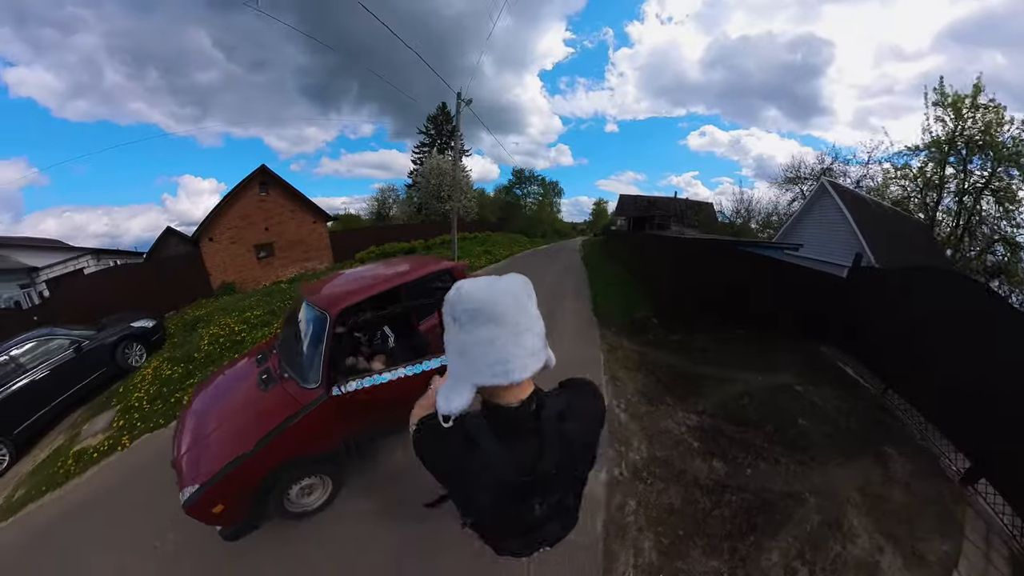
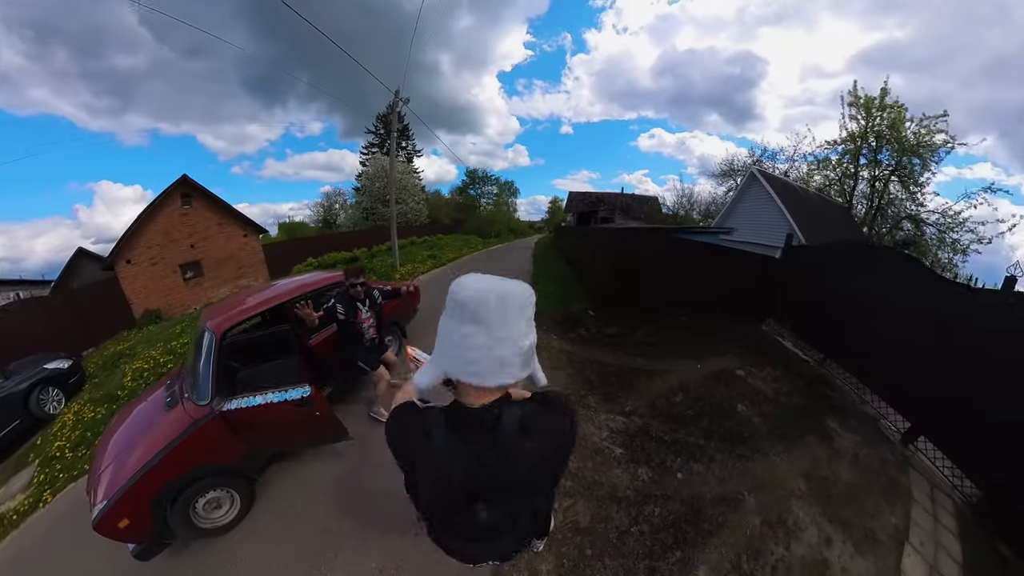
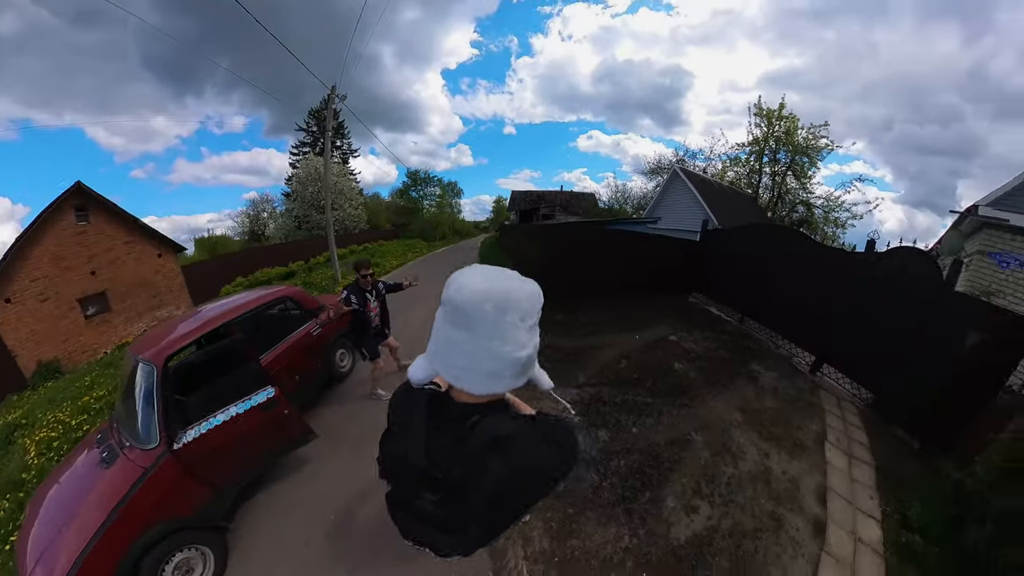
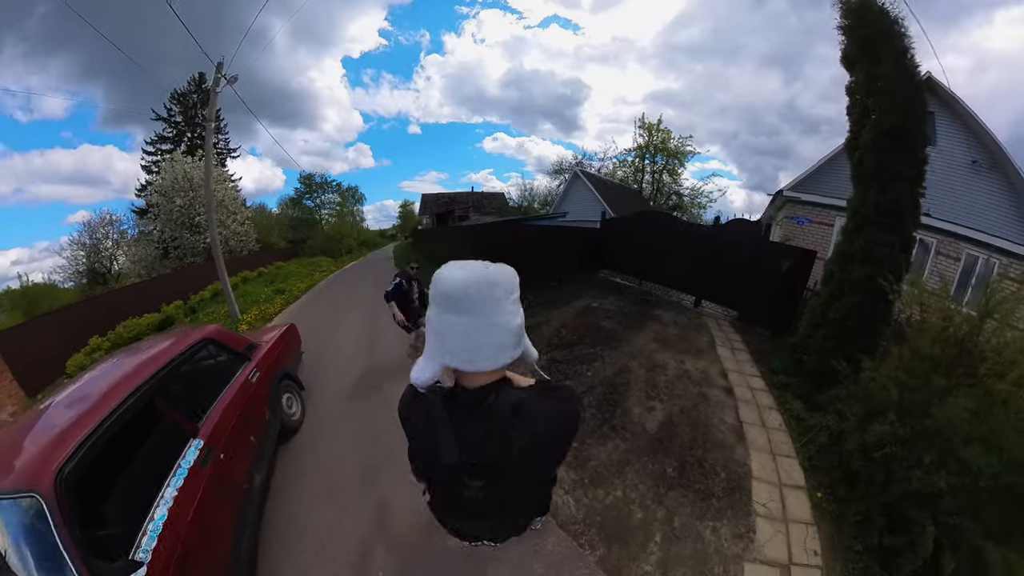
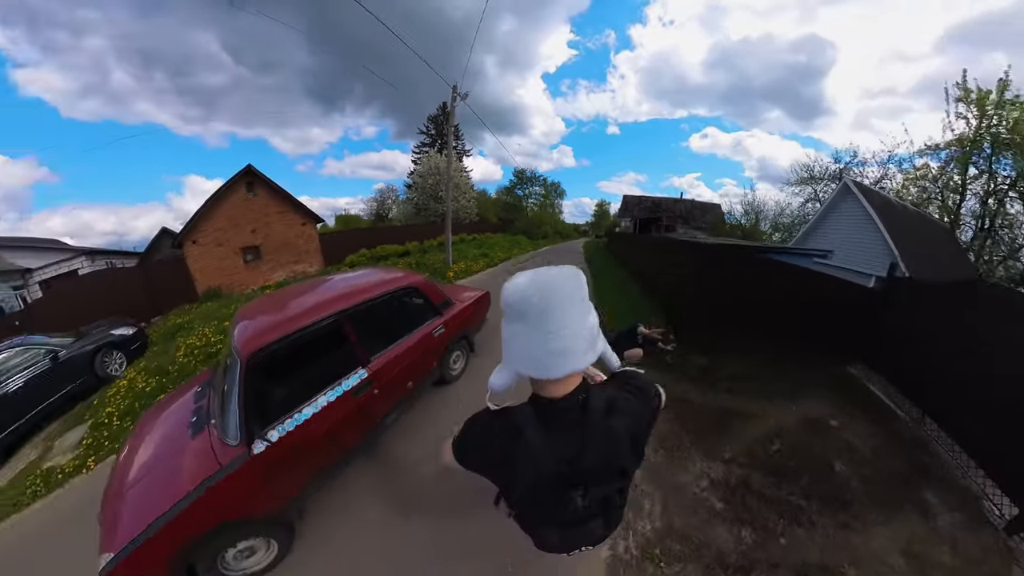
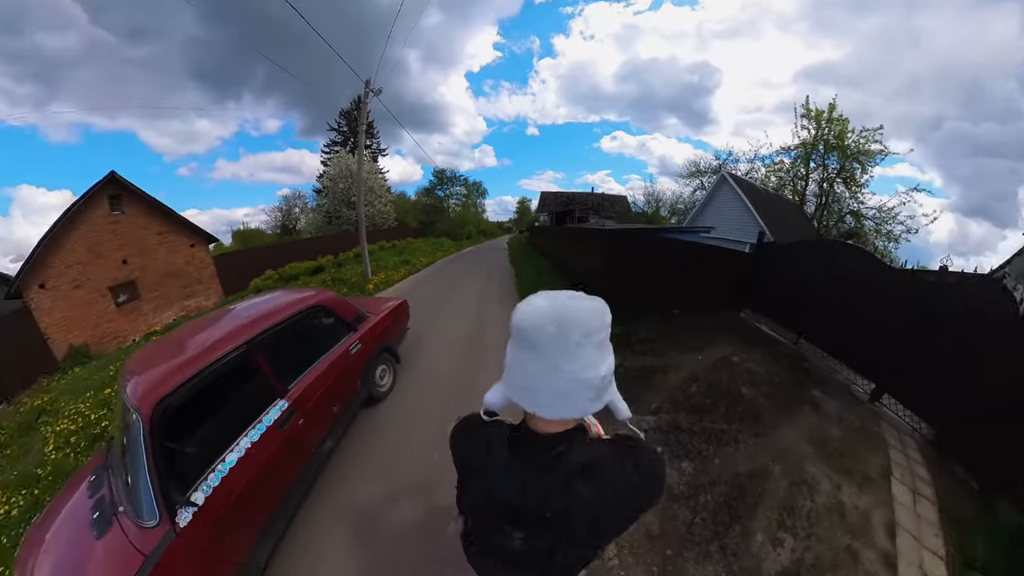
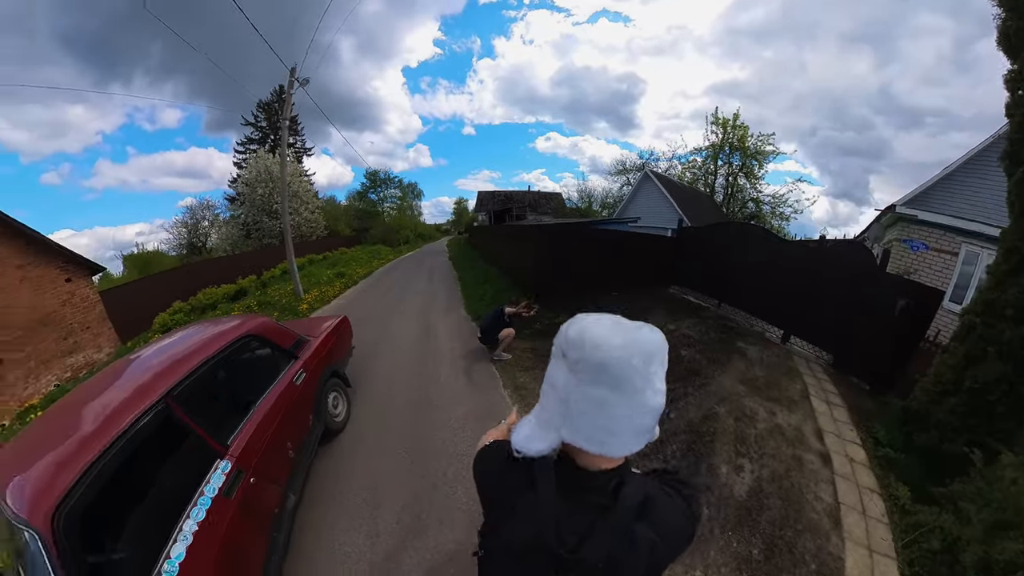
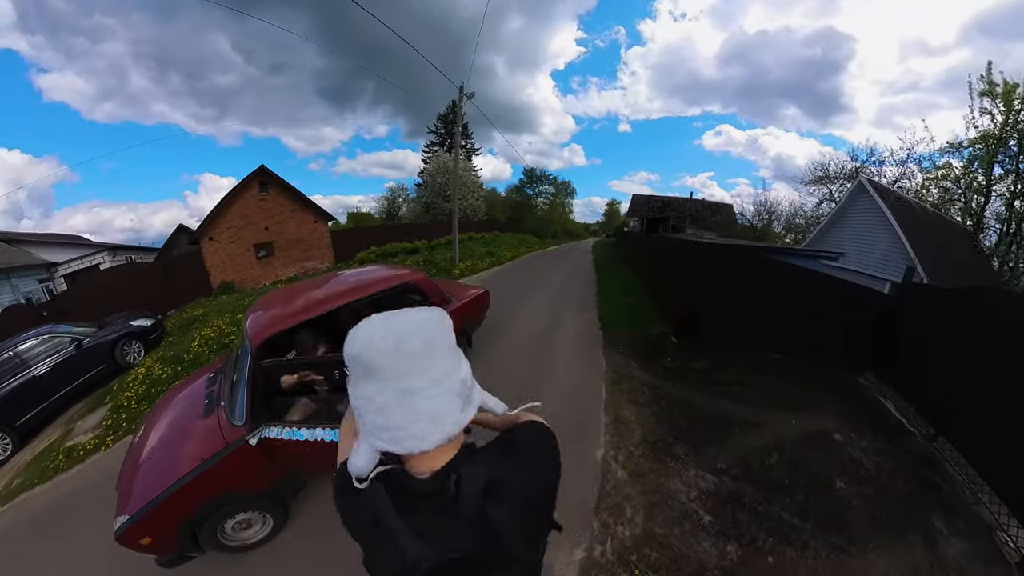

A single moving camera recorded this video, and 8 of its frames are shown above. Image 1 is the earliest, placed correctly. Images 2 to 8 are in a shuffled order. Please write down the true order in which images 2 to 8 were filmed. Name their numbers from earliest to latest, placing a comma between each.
8, 2, 3, 4, 7, 6, 5
